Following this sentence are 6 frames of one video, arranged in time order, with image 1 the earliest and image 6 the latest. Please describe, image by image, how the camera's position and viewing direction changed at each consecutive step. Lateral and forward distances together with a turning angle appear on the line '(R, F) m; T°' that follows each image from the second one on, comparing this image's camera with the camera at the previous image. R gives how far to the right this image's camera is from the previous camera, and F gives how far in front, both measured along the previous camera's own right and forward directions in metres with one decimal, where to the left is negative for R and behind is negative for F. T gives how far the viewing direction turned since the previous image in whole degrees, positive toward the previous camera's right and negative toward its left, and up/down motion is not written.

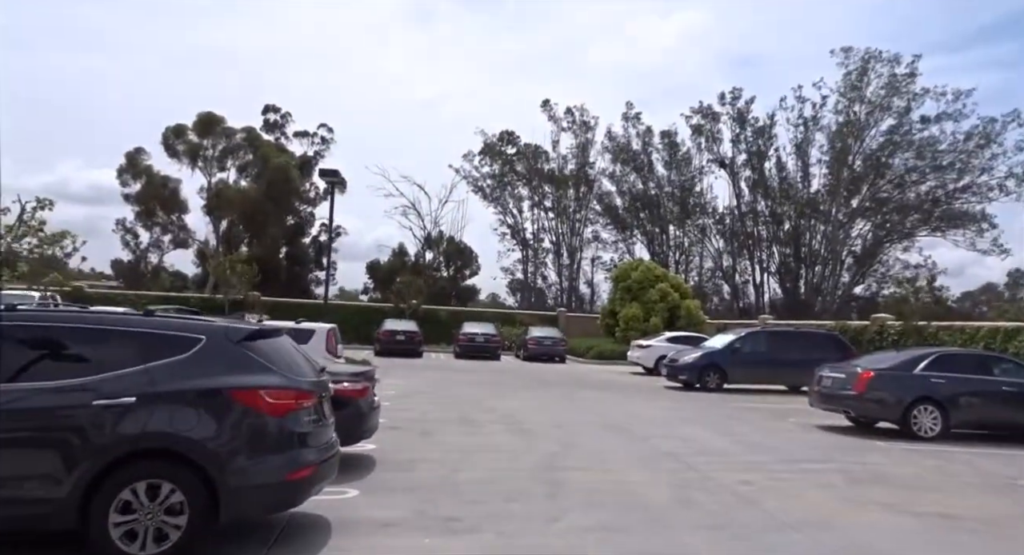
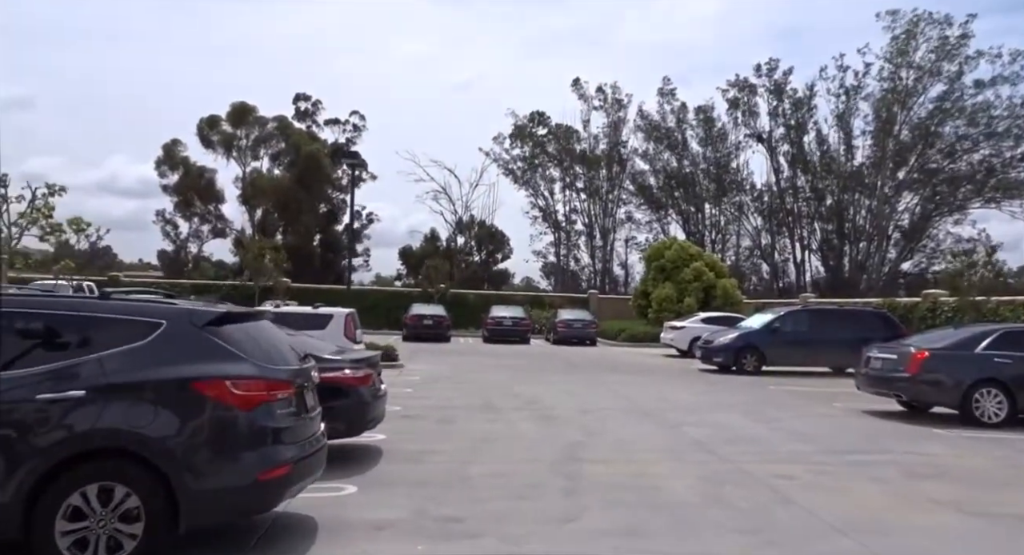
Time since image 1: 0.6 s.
(+0.3, +0.7) m; -3°
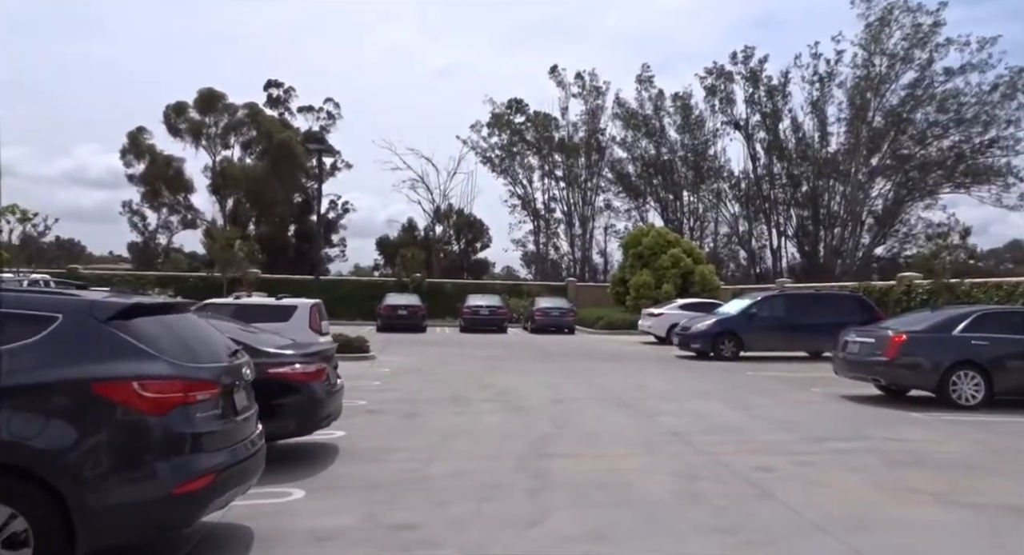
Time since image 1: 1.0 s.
(+0.2, +0.5) m; +2°
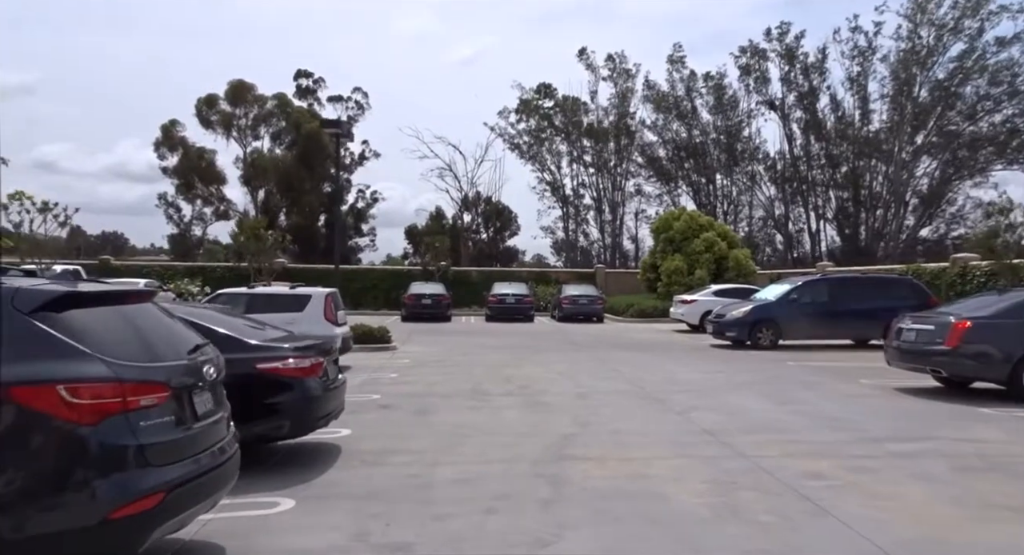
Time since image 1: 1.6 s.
(+0.2, +0.8) m; -3°
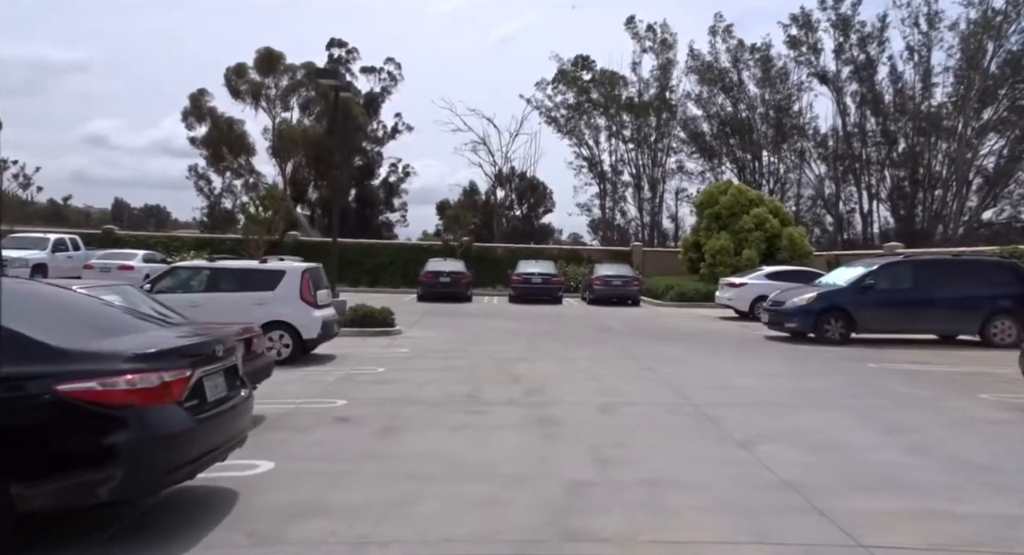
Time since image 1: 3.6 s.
(+0.5, +2.8) m; -4°
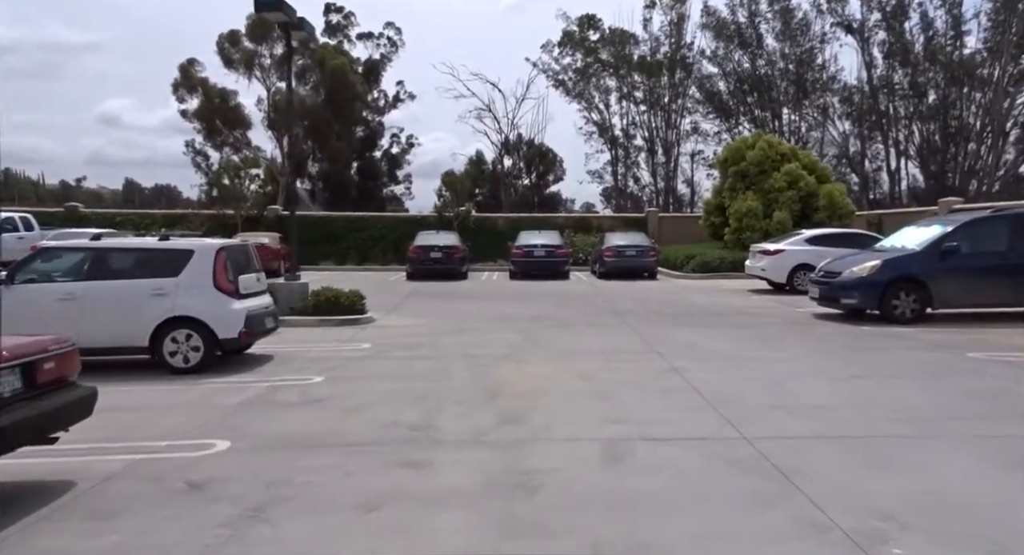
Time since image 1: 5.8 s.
(+0.6, +3.2) m; -1°
